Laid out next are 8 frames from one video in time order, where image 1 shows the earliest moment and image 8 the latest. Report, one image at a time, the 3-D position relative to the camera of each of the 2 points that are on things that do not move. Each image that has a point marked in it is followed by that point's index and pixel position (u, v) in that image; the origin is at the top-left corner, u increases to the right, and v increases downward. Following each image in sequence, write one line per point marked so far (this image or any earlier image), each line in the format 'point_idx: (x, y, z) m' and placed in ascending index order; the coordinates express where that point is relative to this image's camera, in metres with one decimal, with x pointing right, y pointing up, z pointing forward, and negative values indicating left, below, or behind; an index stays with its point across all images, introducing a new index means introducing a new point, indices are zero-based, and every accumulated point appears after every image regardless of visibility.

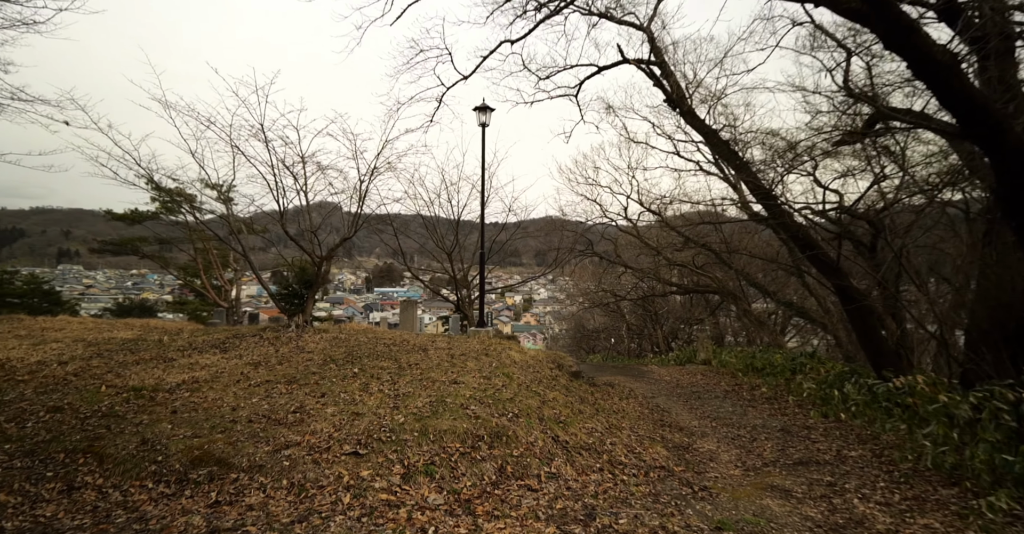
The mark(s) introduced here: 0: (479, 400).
0: (-0.4, -1.7, +6.0) m
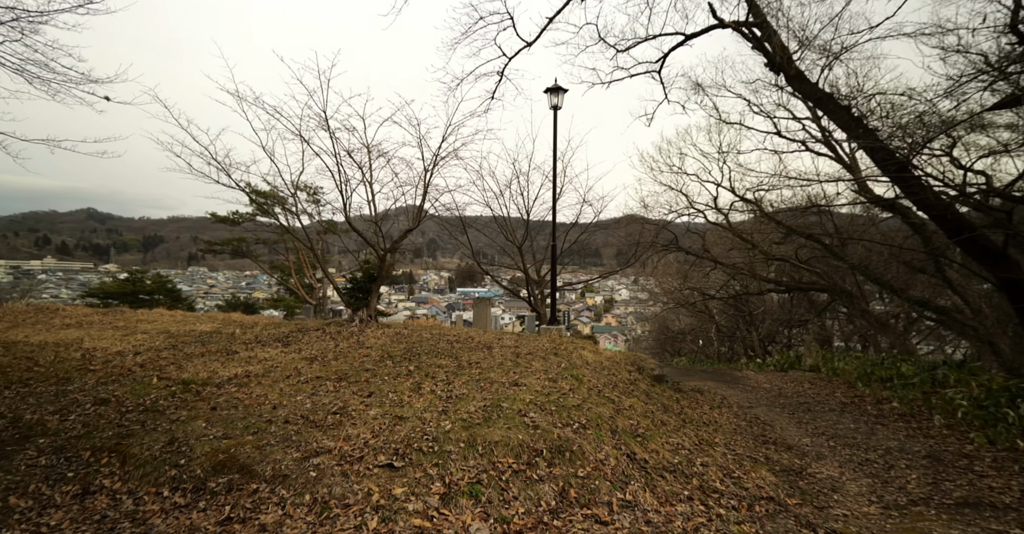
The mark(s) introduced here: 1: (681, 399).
0: (+0.3, -1.5, +5.1) m
1: (+3.2, -2.5, +9.2) m
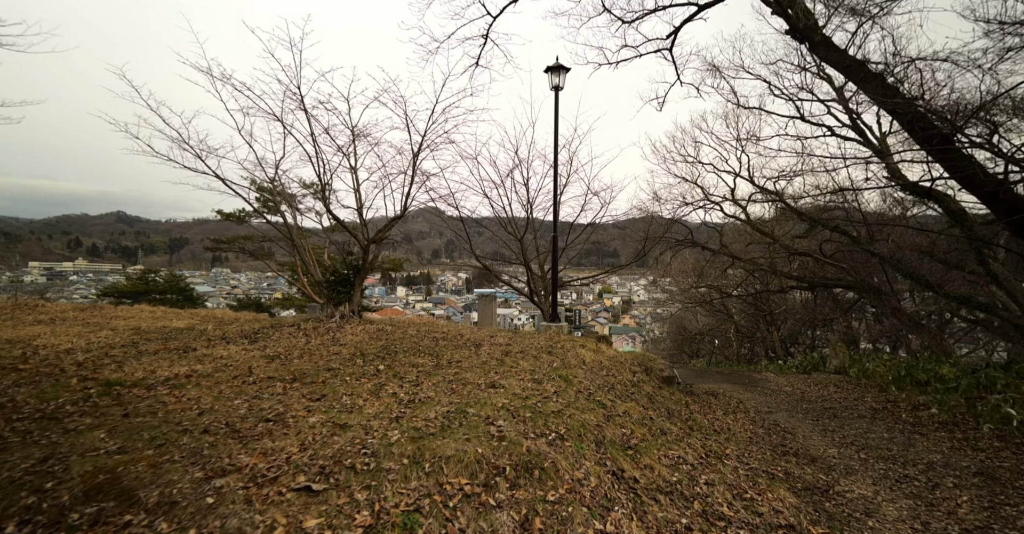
0: (0.0, -1.3, +4.4) m
1: (+3.1, -2.4, +8.3) m
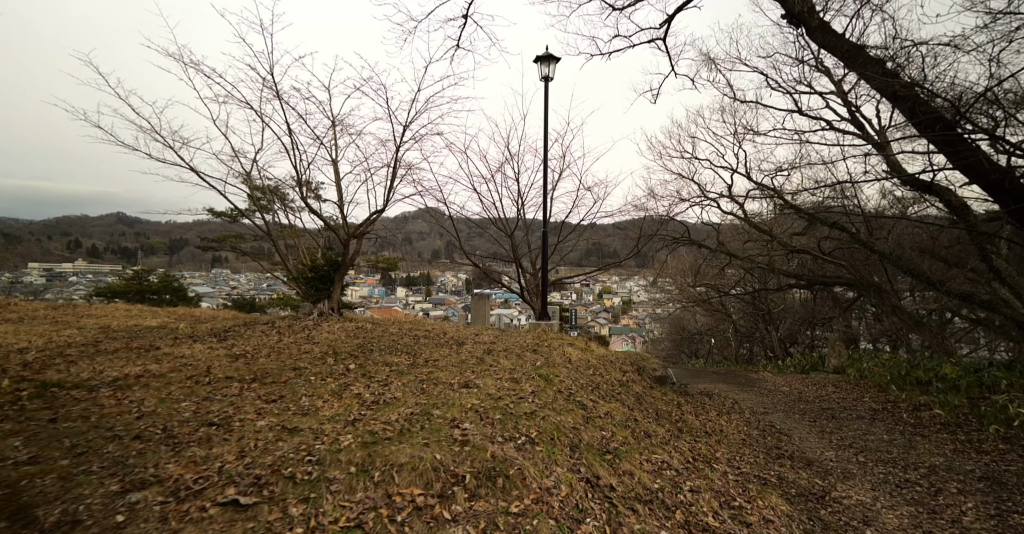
0: (-0.3, -1.2, +4.0) m
1: (+2.8, -2.3, +8.0) m
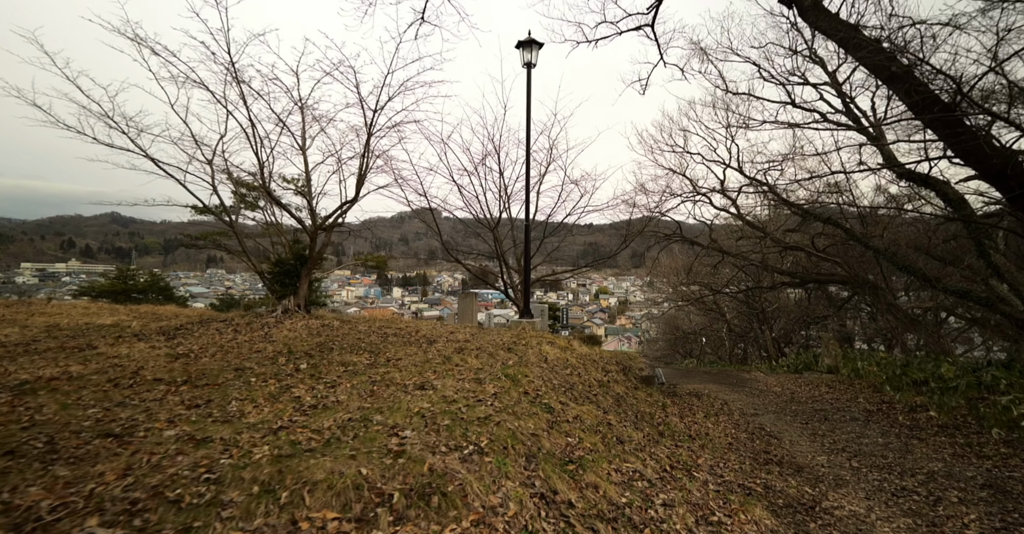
0: (-0.6, -1.2, +3.6) m
1: (+2.4, -2.2, +7.6) m
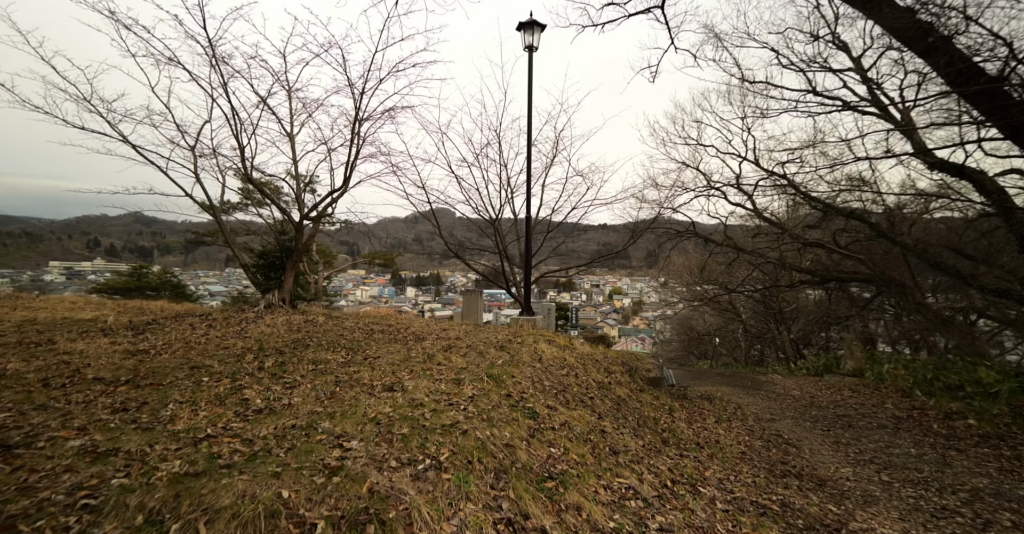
0: (-0.8, -1.0, +3.1) m
1: (+2.4, -2.1, +7.0) m
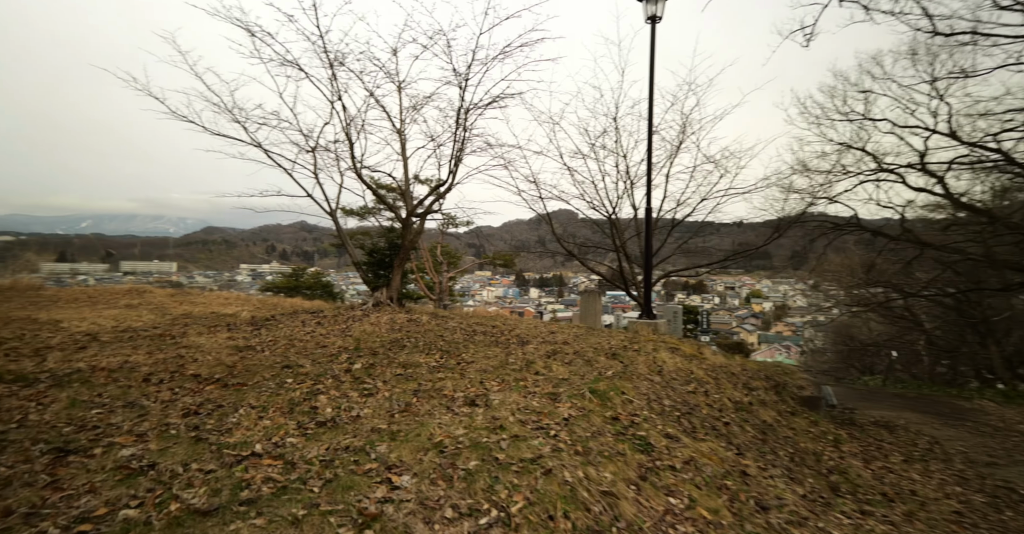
0: (-0.3, -1.0, +2.5) m
1: (+3.7, -2.0, +5.4) m
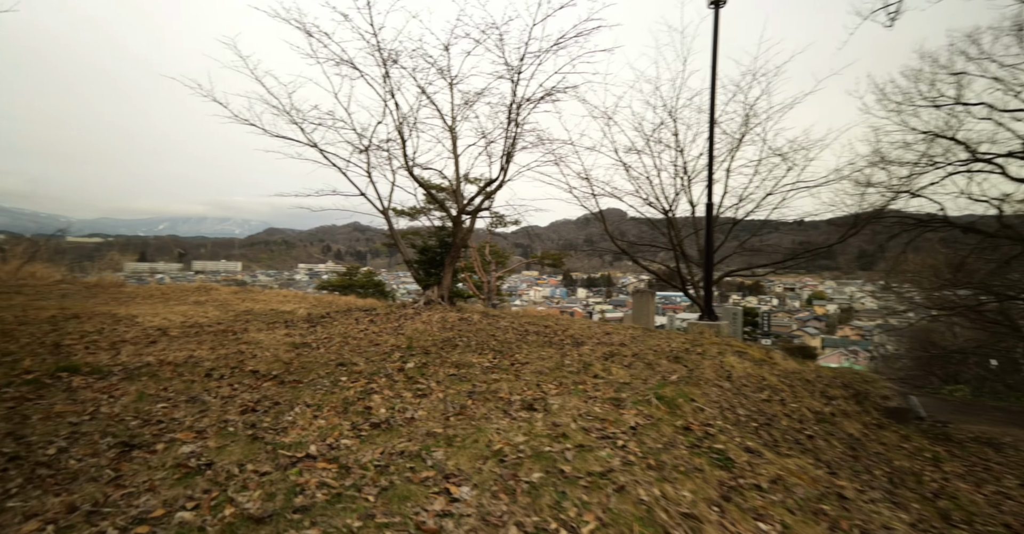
0: (0.0, -1.0, +2.3) m
1: (+4.3, -2.0, +4.8) m
